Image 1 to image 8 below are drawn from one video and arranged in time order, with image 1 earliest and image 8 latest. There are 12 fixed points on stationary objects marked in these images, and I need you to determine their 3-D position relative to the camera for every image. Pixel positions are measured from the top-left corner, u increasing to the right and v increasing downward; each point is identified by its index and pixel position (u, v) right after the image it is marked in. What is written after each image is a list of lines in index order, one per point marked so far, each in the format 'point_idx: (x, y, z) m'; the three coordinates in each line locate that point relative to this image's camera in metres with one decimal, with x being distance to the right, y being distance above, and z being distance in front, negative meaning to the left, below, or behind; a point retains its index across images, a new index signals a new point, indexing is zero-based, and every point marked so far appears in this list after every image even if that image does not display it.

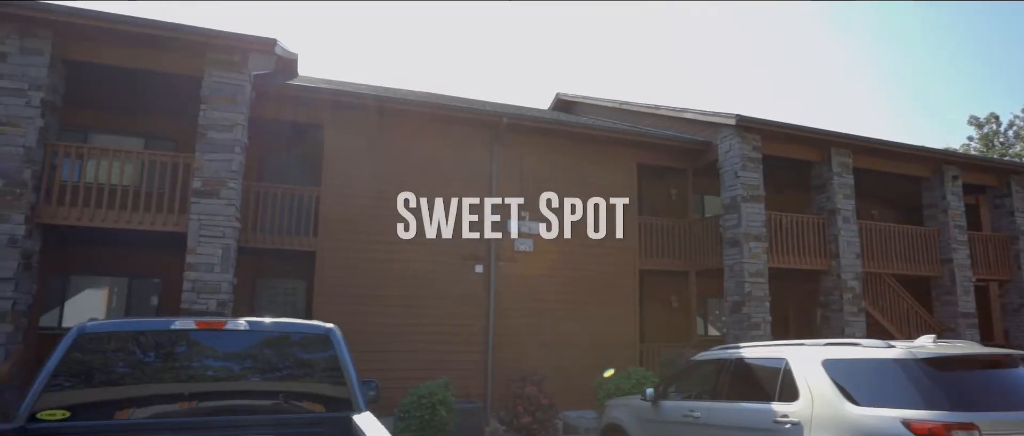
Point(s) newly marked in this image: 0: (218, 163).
0: (-4.8, +0.9, +9.8) m
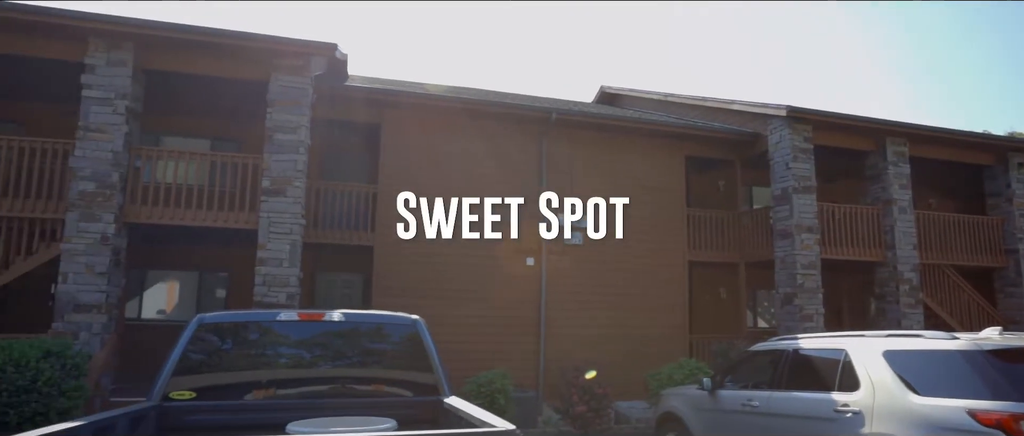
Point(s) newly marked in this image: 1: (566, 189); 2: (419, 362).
0: (-3.9, +0.9, +10.4) m
1: (+1.2, +0.7, +13.7) m
2: (-0.7, -1.1, +4.7) m
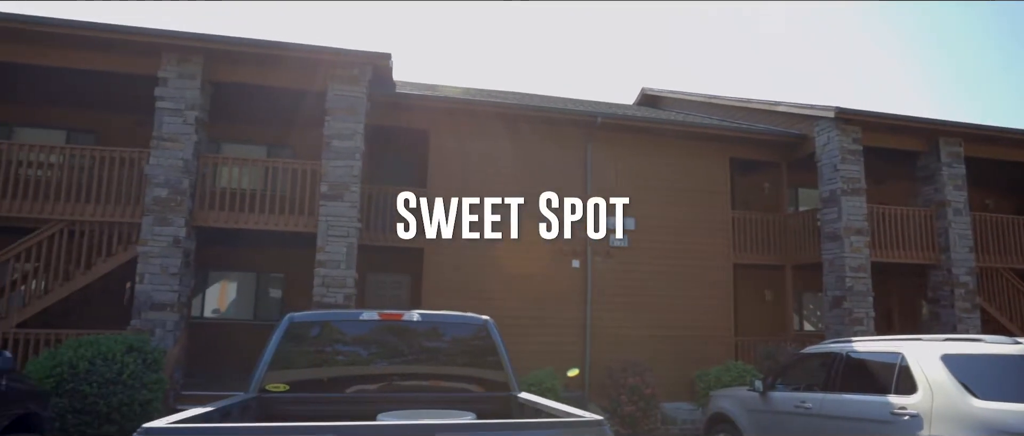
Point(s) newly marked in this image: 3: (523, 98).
0: (-3.1, +0.9, +10.8) m
1: (+2.3, +0.6, +13.9) m
2: (-0.2, -1.1, +5.0) m
3: (+0.3, +3.0, +15.2) m
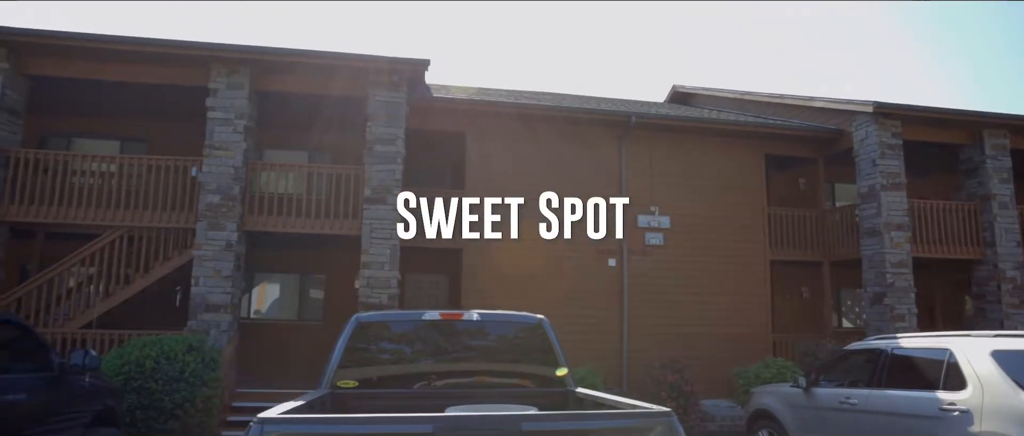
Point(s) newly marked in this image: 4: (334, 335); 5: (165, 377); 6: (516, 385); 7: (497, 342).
0: (-2.4, +0.8, +11.2) m
1: (+3.1, +0.7, +14.0) m
2: (+0.3, -1.2, +5.2) m
3: (+1.1, +3.0, +15.4) m
4: (-3.9, -2.6, +13.2) m
5: (-5.0, -2.3, +8.7) m
6: (-0.3, -1.4, +5.1) m
7: (-0.1, -1.1, +5.1) m
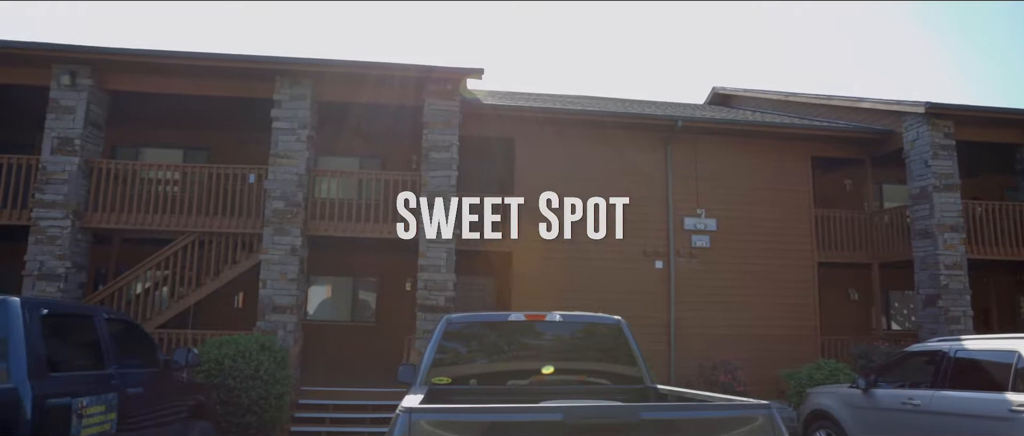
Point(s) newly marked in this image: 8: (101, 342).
0: (-1.4, +0.7, +11.5) m
1: (+4.2, +0.6, +14.1) m
2: (+1.0, -1.2, +5.4) m
3: (+2.3, +2.9, +15.6) m
4: (-2.8, -2.7, +13.6) m
5: (-4.2, -2.4, +9.2) m
6: (+0.4, -1.4, +5.4) m
7: (+0.5, -1.1, +5.4) m
8: (-3.8, -1.2, +5.6) m
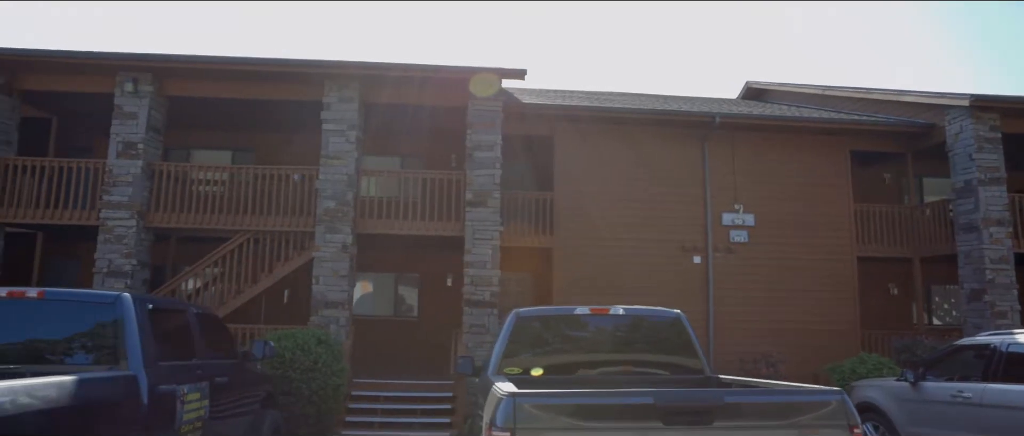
0: (-0.6, +0.8, +11.9) m
1: (+5.1, +0.7, +14.2) m
2: (+1.6, -1.2, +5.7) m
3: (+3.3, +3.1, +15.7) m
4: (-1.9, -2.6, +14.0) m
5: (-3.4, -2.4, +9.7) m
6: (+1.0, -1.4, +5.6) m
7: (+1.1, -1.1, +5.7) m
8: (-3.2, -1.2, +6.0) m
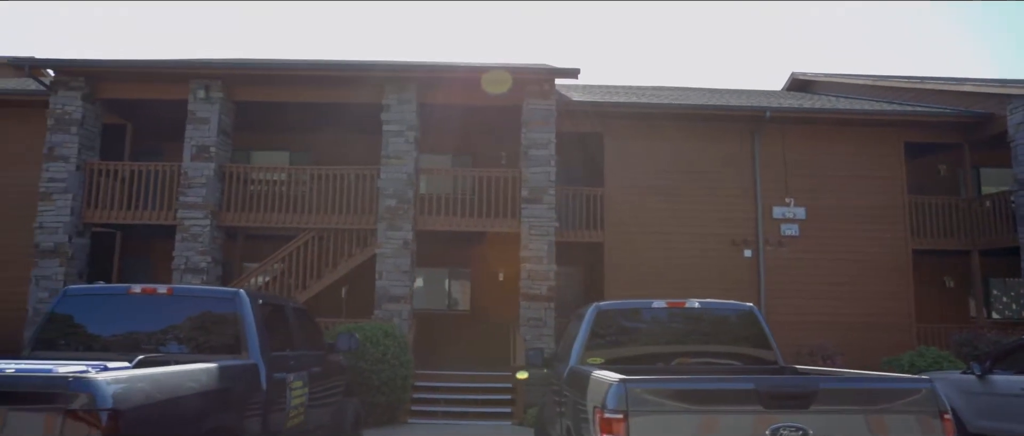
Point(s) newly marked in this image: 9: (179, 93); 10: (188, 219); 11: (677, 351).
0: (+0.5, +0.9, +12.2) m
1: (+6.4, +0.9, +14.2) m
2: (+2.3, -1.2, +5.9) m
3: (+4.5, +3.2, +15.8) m
4: (-0.7, -2.5, +14.4) m
5: (-2.4, -2.4, +10.2) m
6: (+1.8, -1.4, +5.9) m
7: (+1.9, -1.1, +5.9) m
8: (-2.4, -1.2, +6.5) m
9: (-7.1, +2.7, +12.8) m
10: (-6.7, 0.0, +12.4) m
11: (+1.6, -1.3, +5.9) m
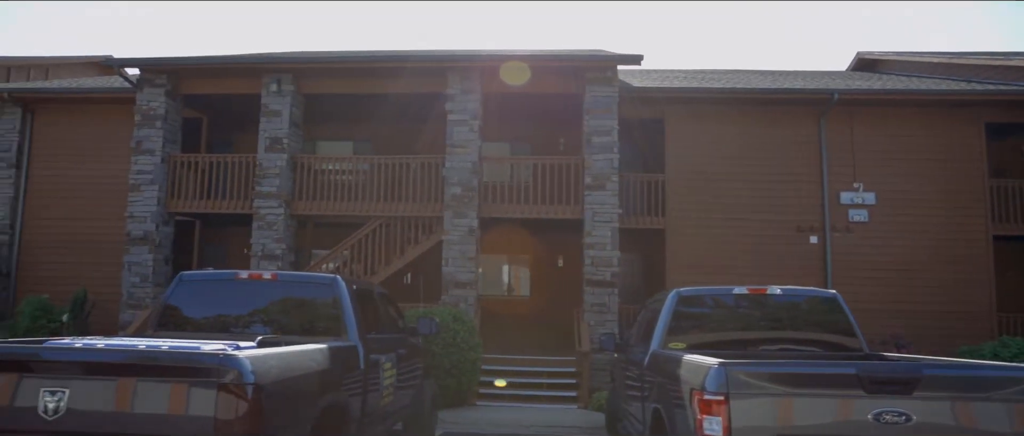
0: (+1.8, +1.1, +12.2) m
1: (+7.8, +1.2, +13.8) m
2: (+3.1, -1.0, +5.8) m
3: (+6.1, +3.6, +15.5) m
4: (+0.8, -2.2, +14.6) m
5: (-1.2, -2.2, +10.5) m
6: (+2.6, -1.3, +5.9) m
7: (+2.7, -0.9, +5.9) m
8: (-1.5, -1.1, +6.8) m
9: (-5.8, +2.9, +13.4) m
10: (-5.4, +0.2, +13.0) m
11: (+2.4, -1.2, +5.9) m
